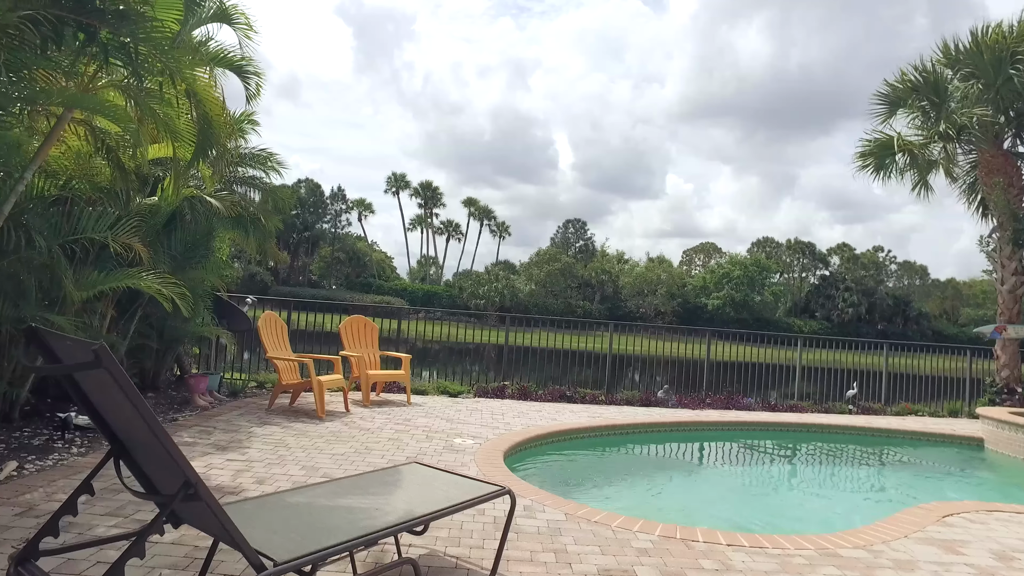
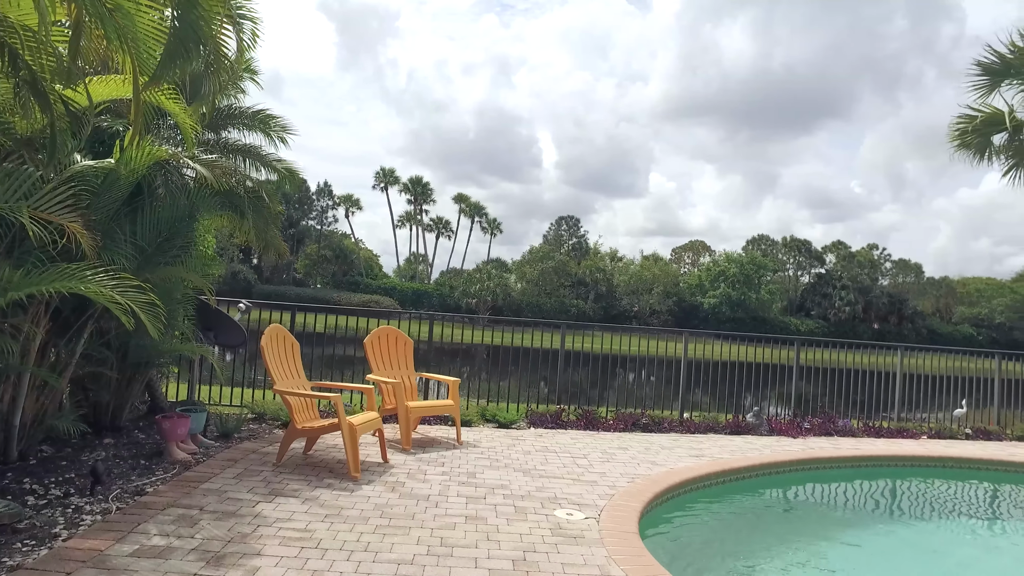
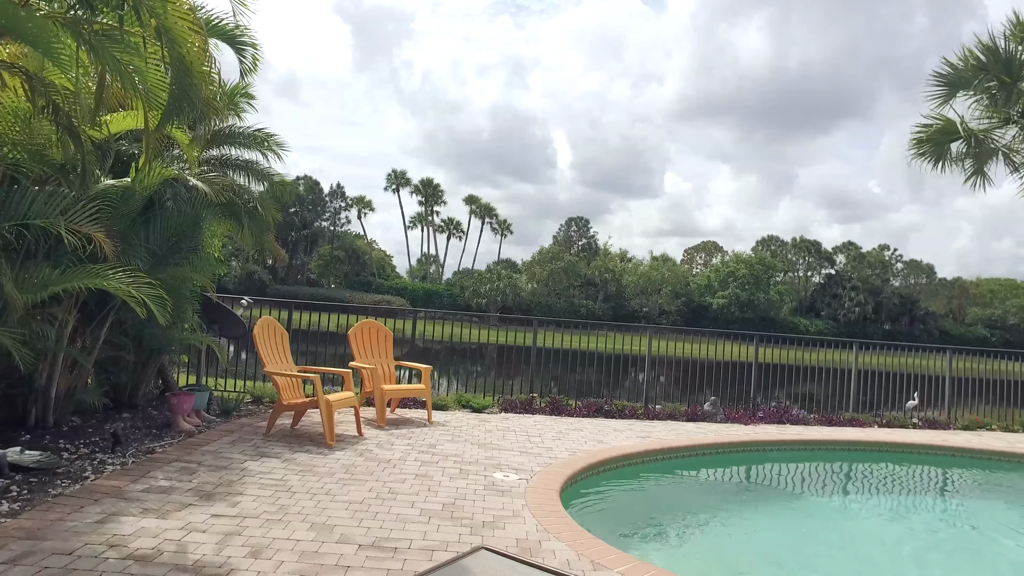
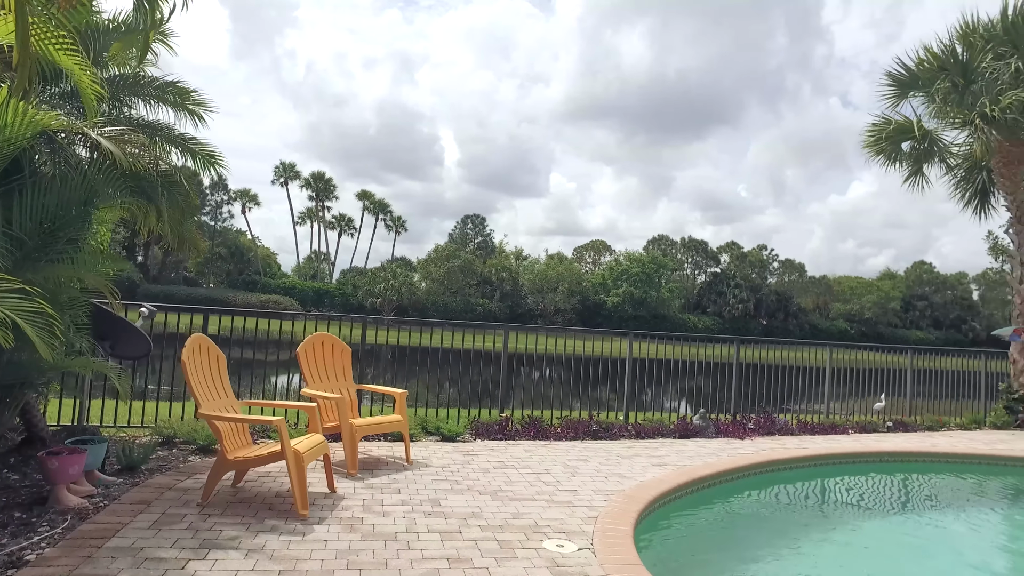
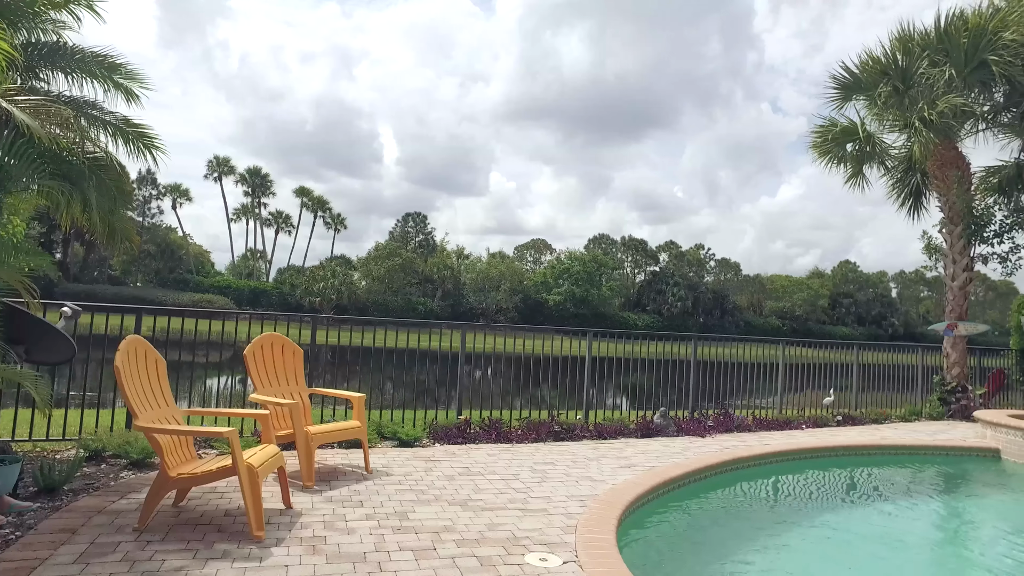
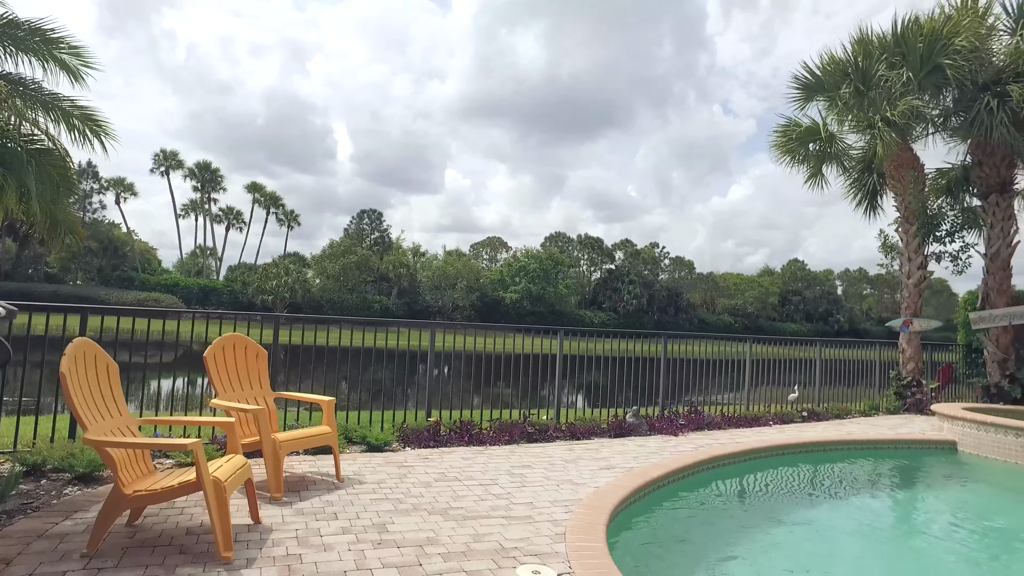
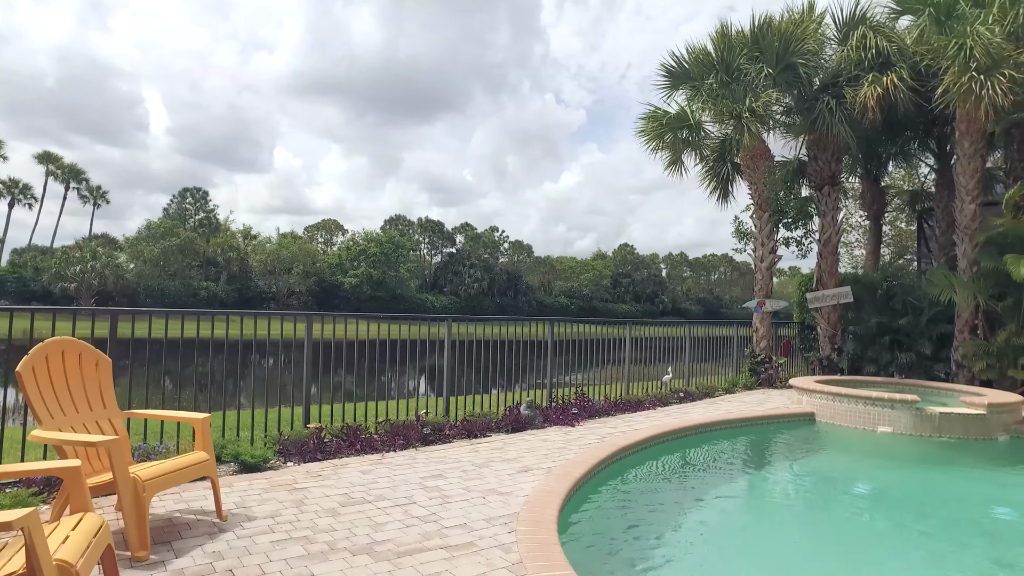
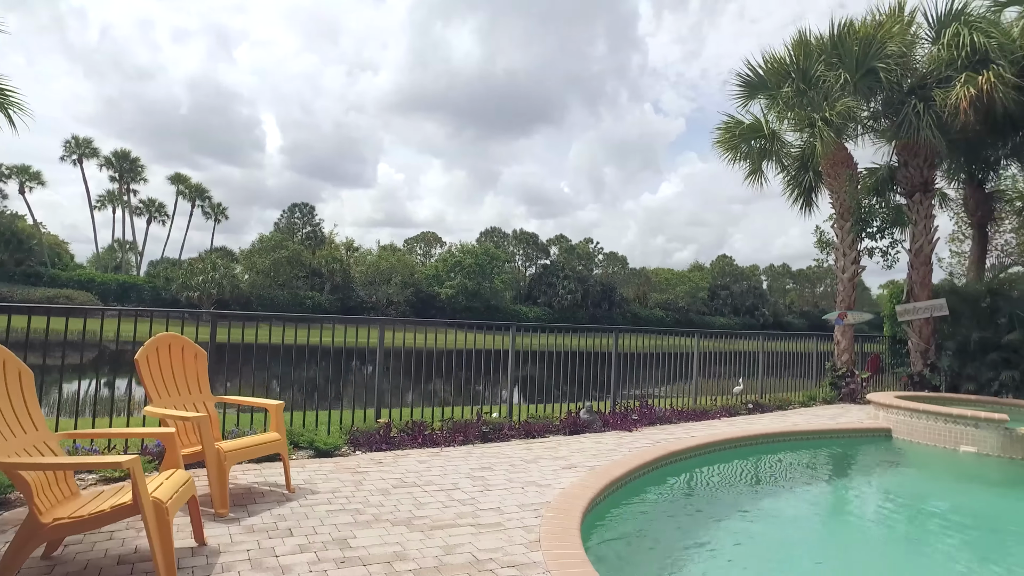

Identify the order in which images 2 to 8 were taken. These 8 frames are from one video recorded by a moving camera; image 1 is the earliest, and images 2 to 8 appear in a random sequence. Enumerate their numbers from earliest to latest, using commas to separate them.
3, 2, 4, 5, 6, 8, 7
